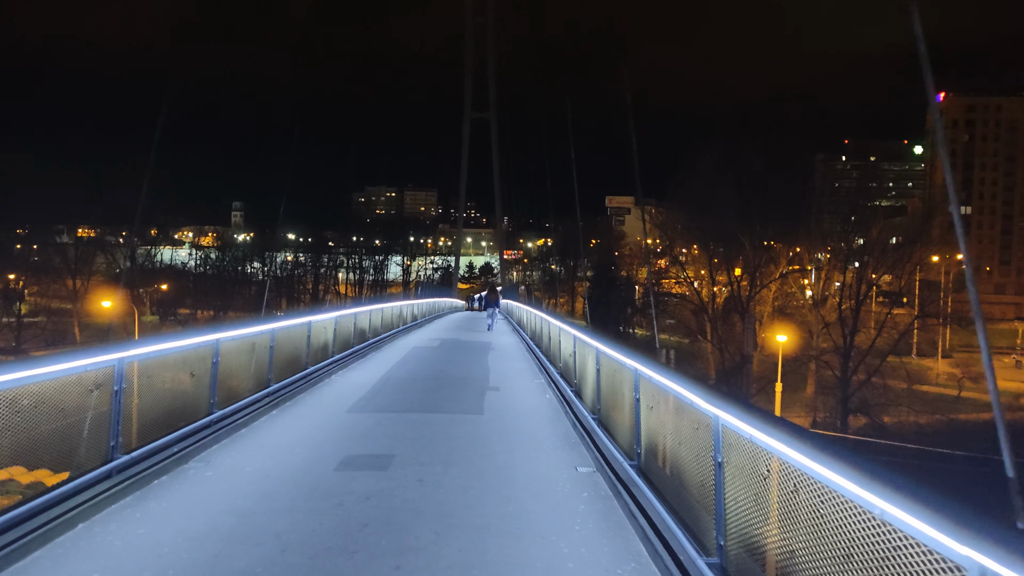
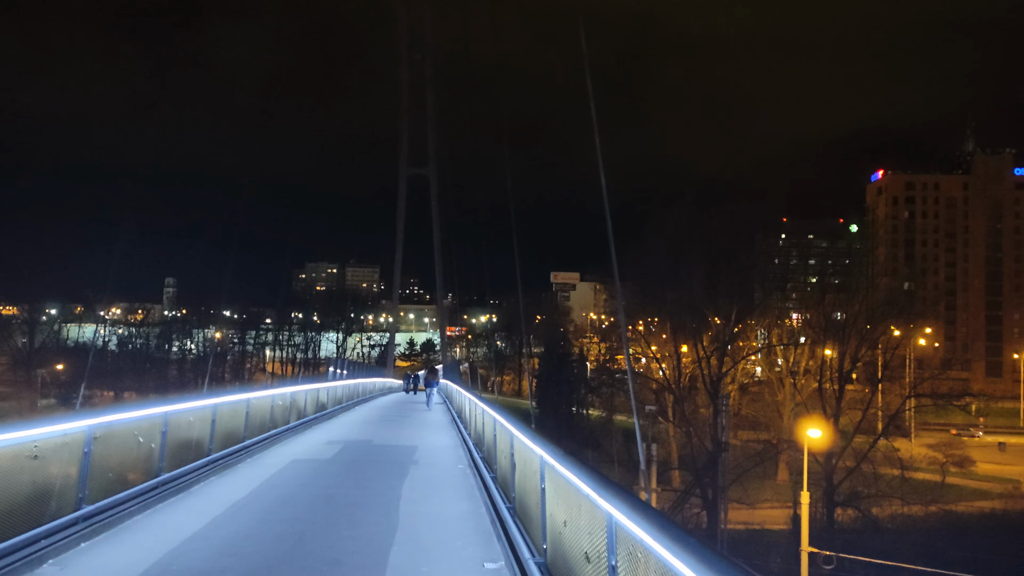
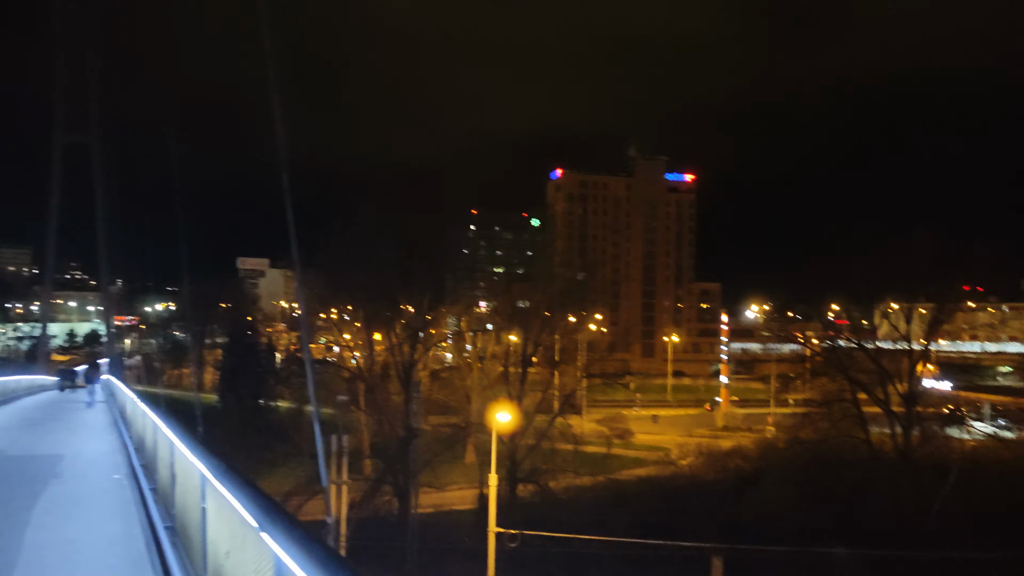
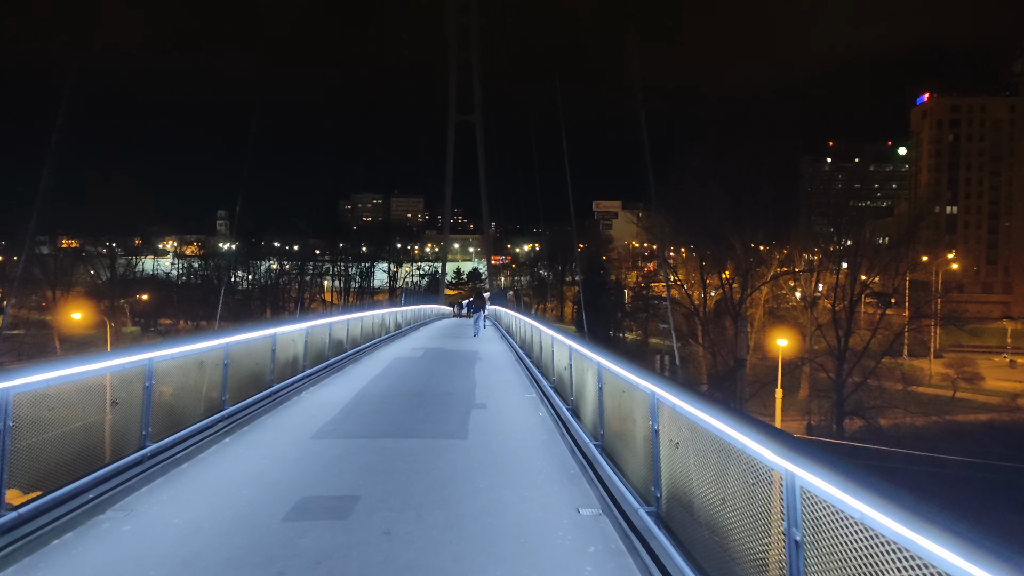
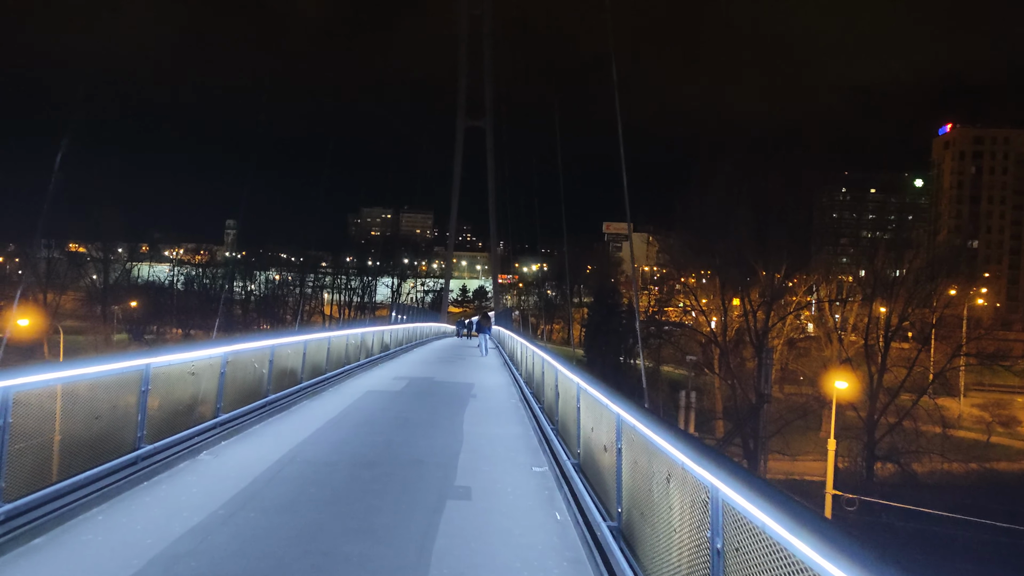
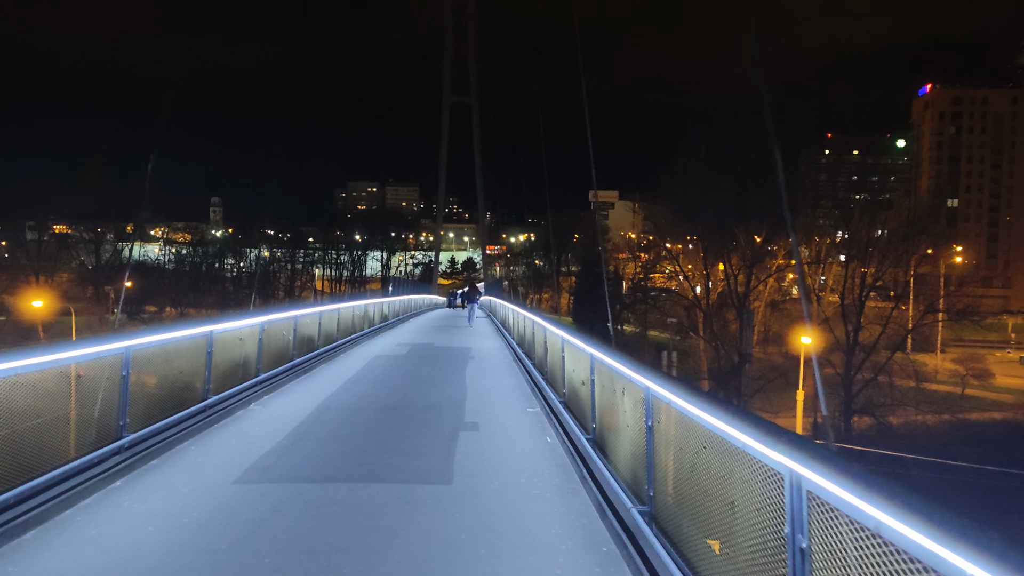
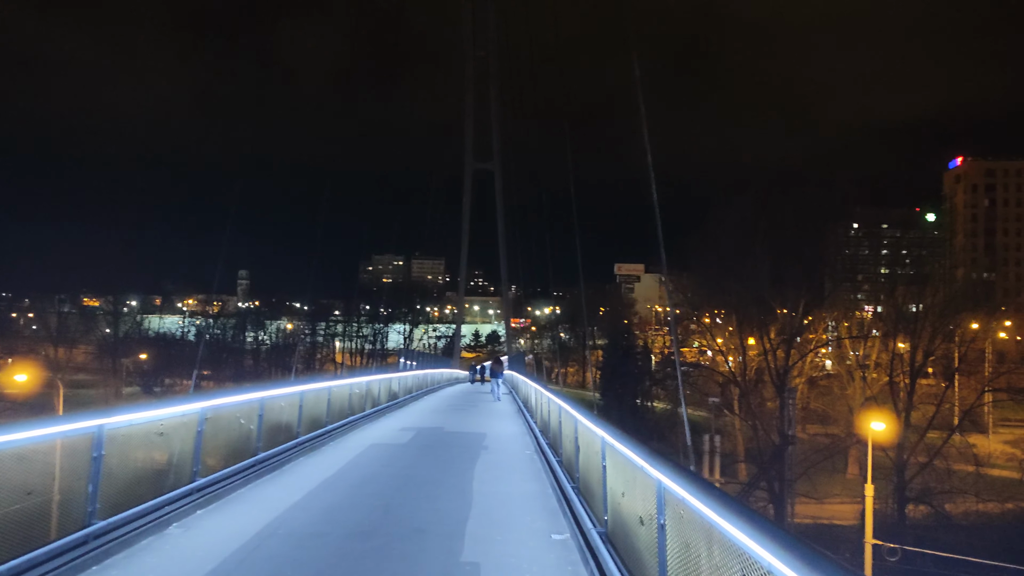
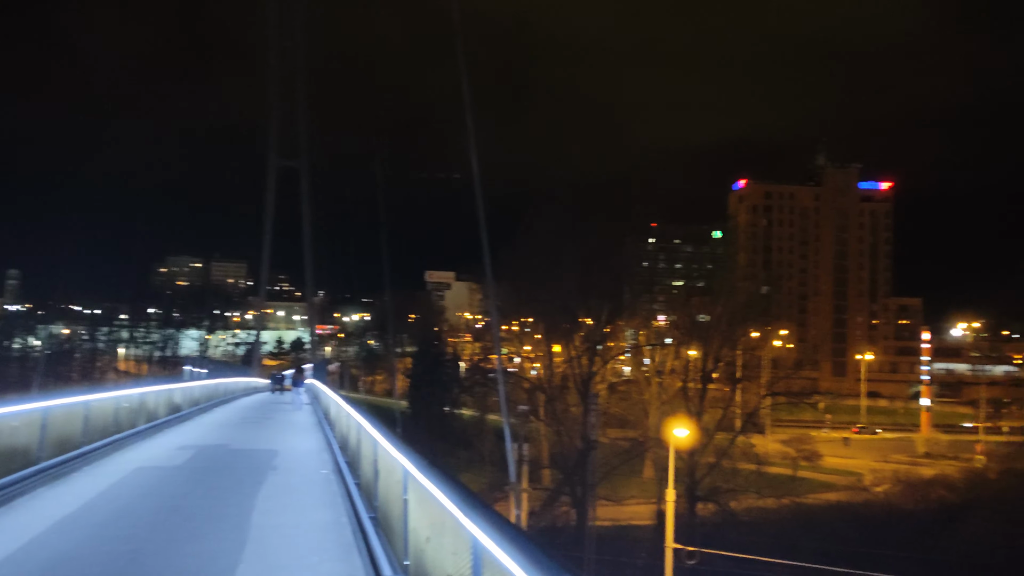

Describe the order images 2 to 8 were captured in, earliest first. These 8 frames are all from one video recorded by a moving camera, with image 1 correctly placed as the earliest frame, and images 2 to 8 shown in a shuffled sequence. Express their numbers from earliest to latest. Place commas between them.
4, 6, 5, 7, 2, 8, 3
